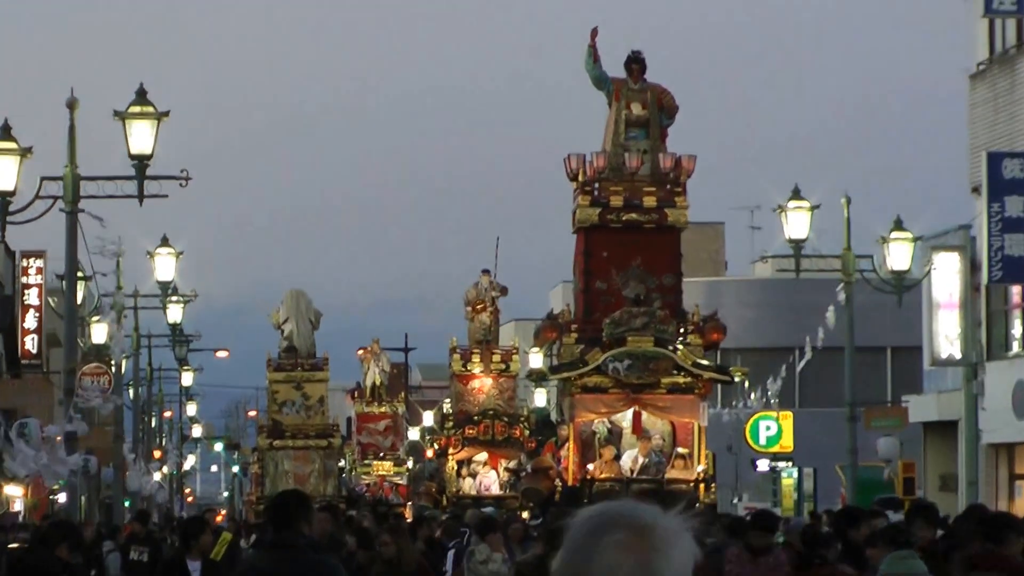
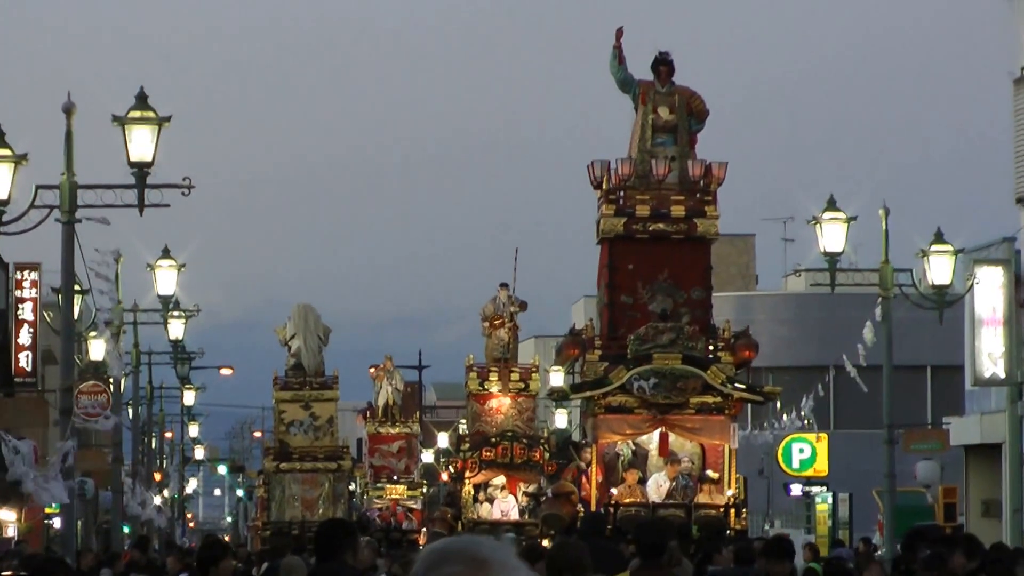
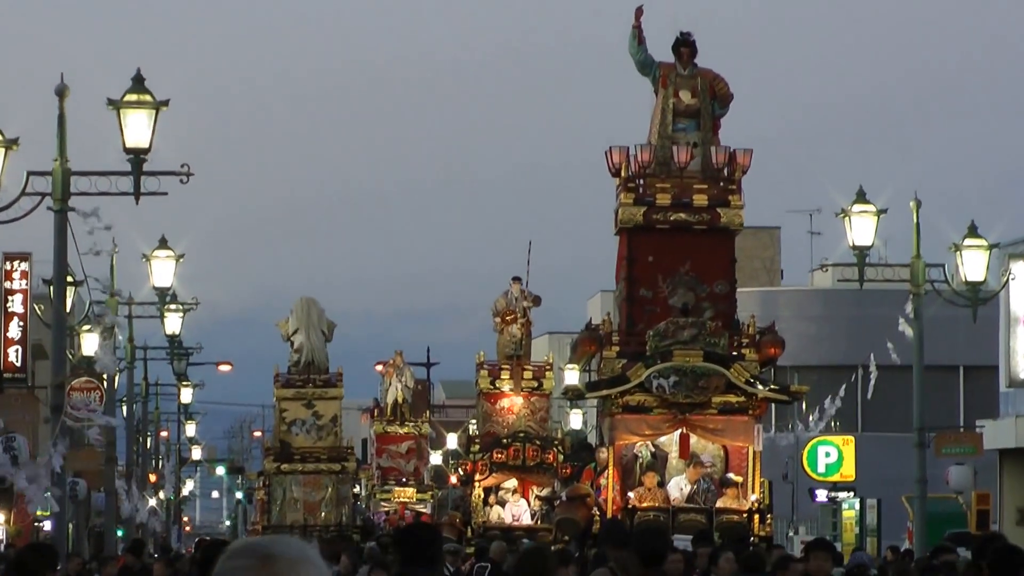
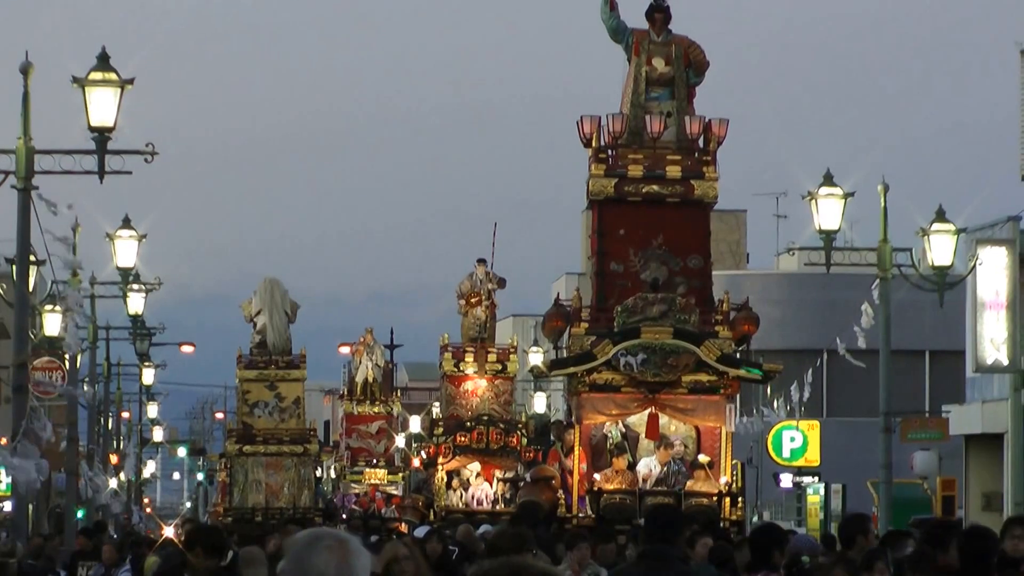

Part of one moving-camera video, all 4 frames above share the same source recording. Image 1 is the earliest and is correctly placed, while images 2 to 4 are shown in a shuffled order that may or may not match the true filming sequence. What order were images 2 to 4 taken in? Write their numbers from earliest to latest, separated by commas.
2, 3, 4
